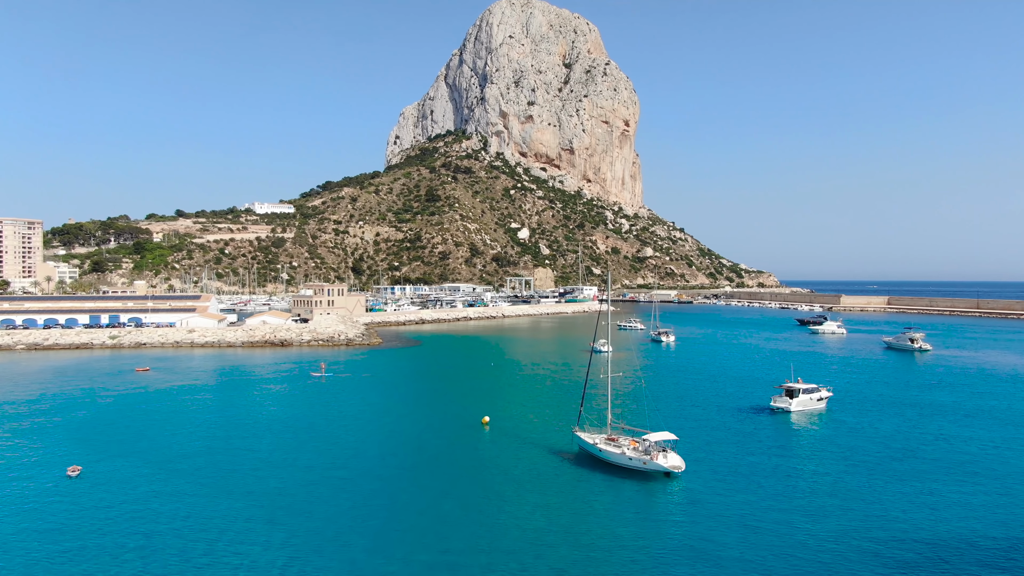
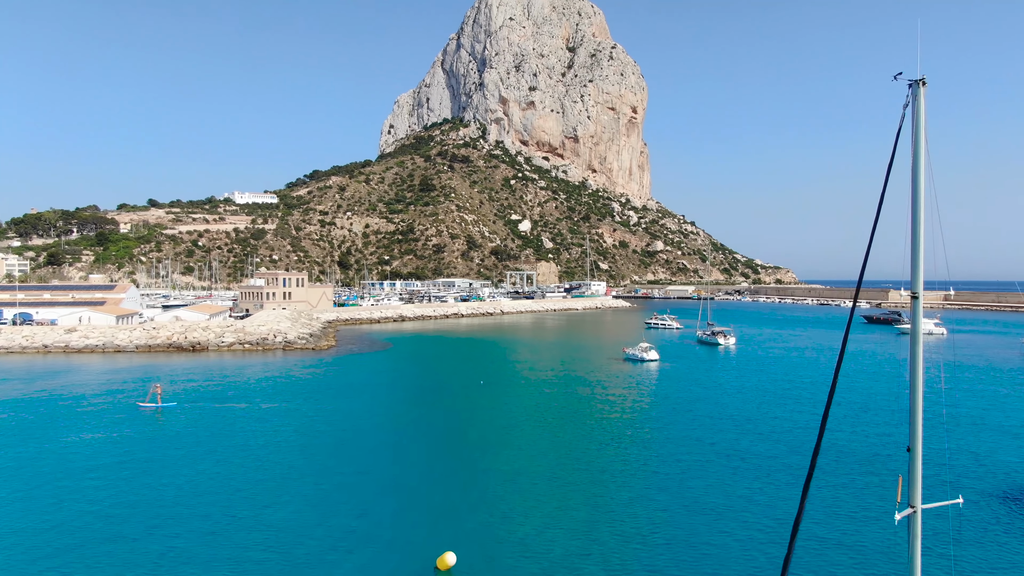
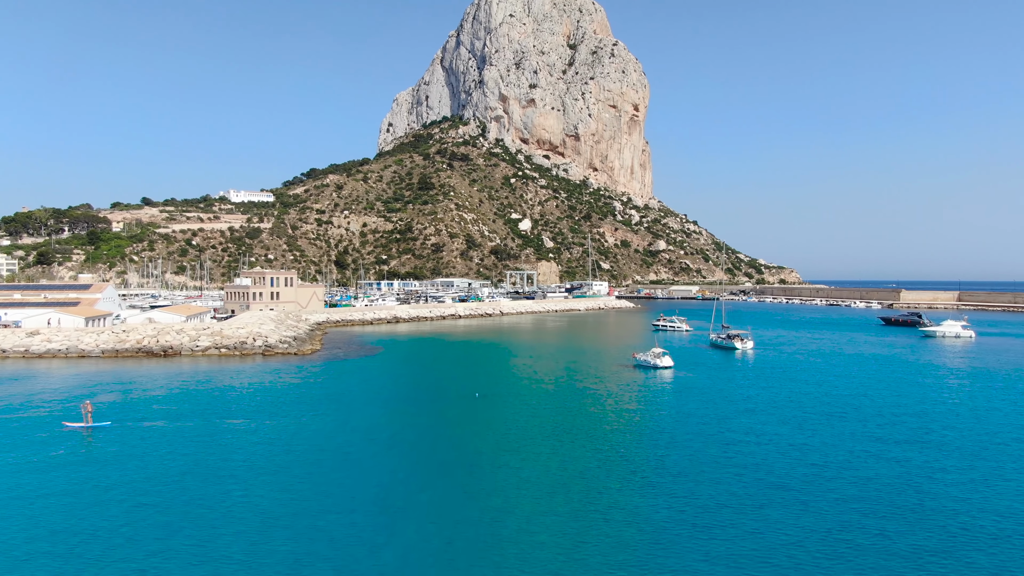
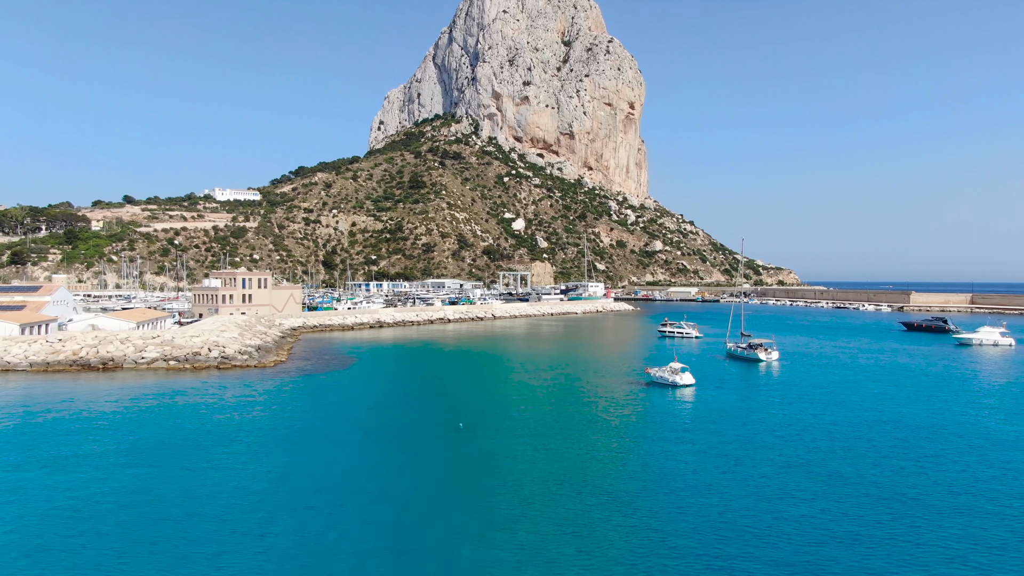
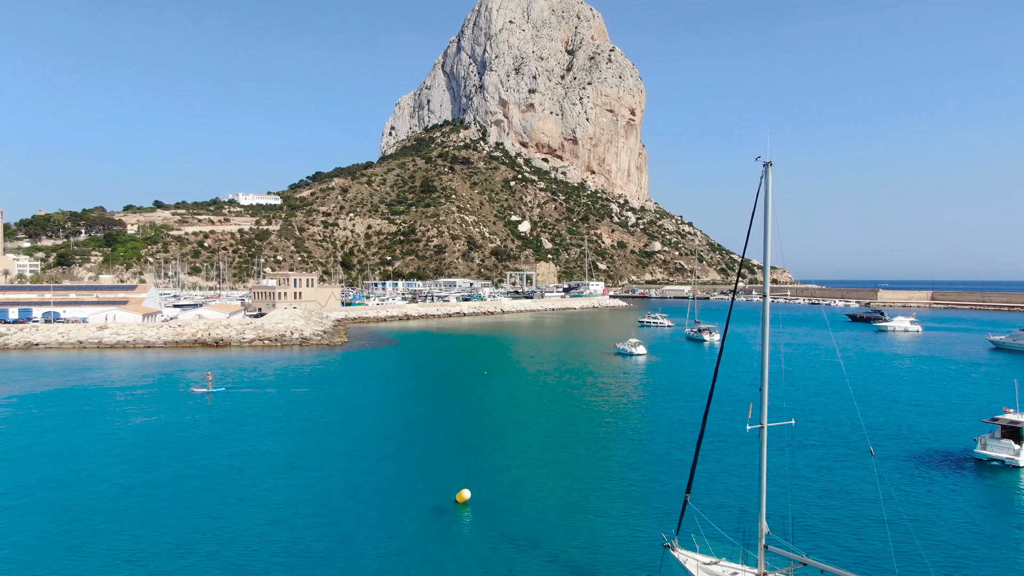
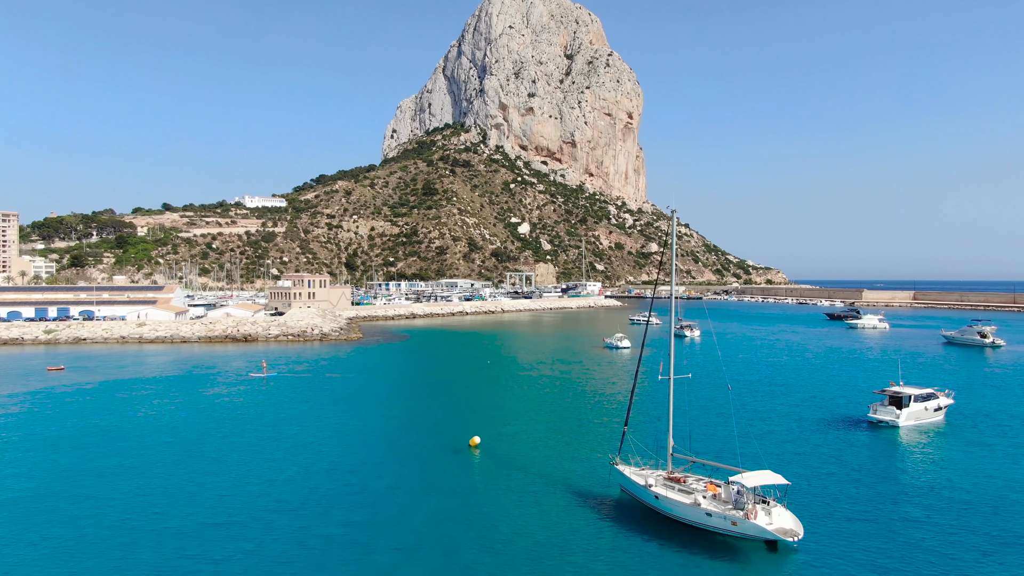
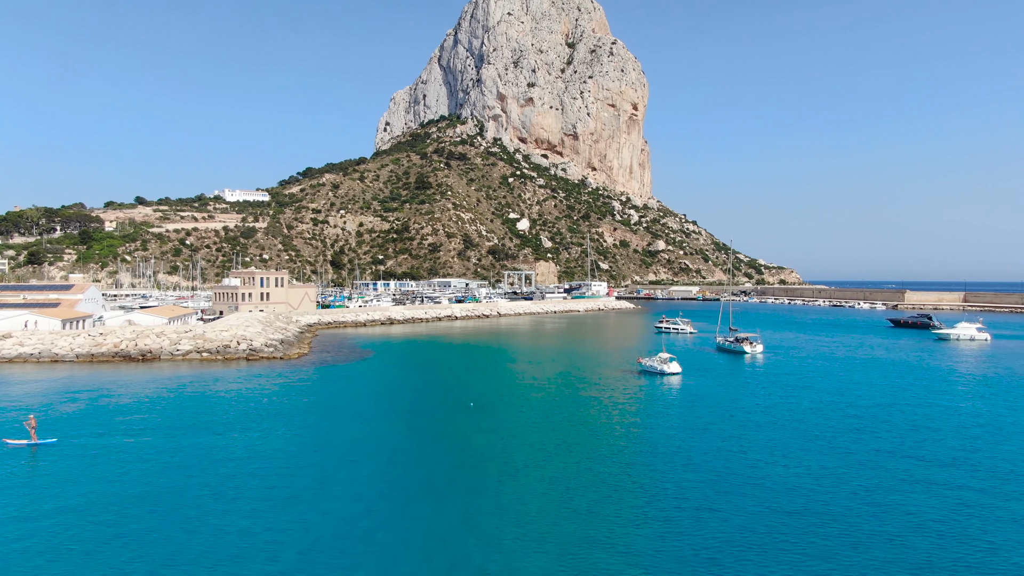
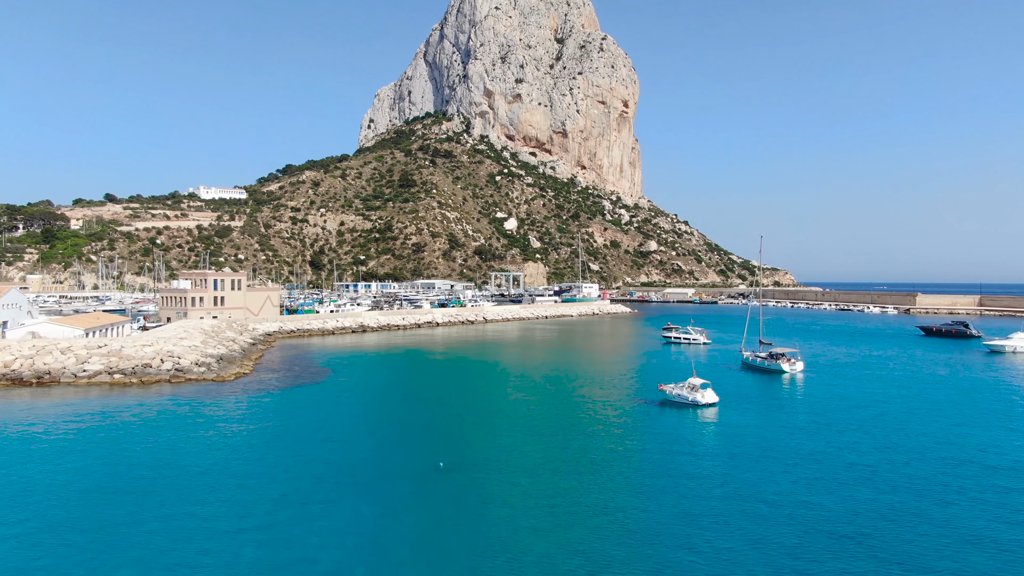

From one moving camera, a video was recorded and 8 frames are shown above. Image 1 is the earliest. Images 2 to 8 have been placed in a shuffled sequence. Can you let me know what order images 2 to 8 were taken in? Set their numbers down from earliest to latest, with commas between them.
6, 5, 2, 3, 7, 4, 8
